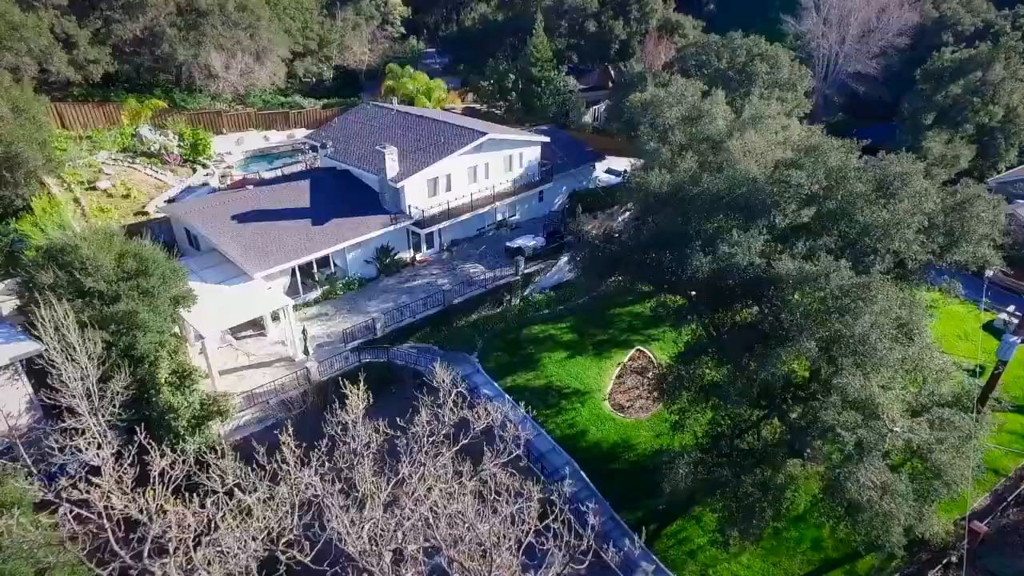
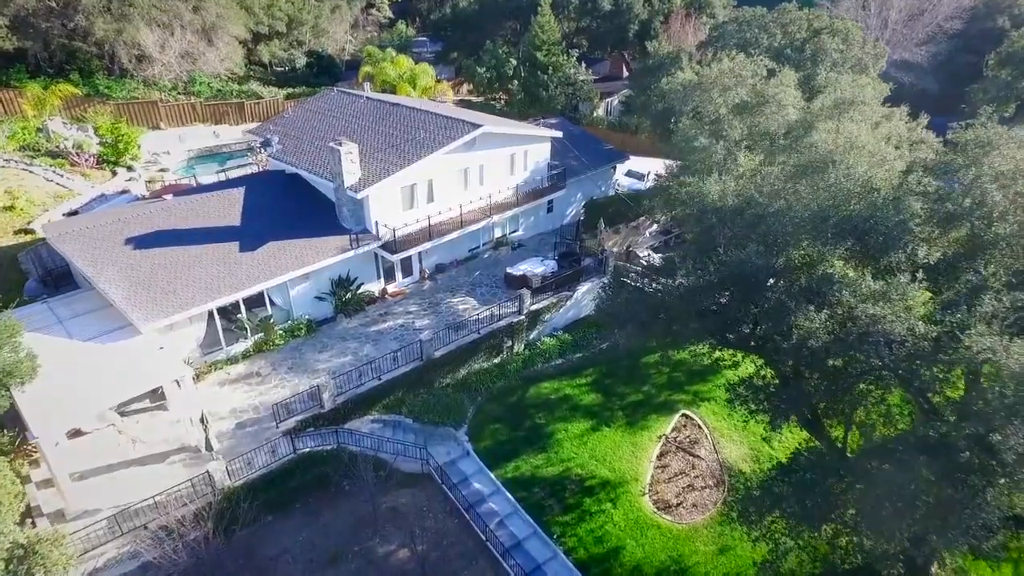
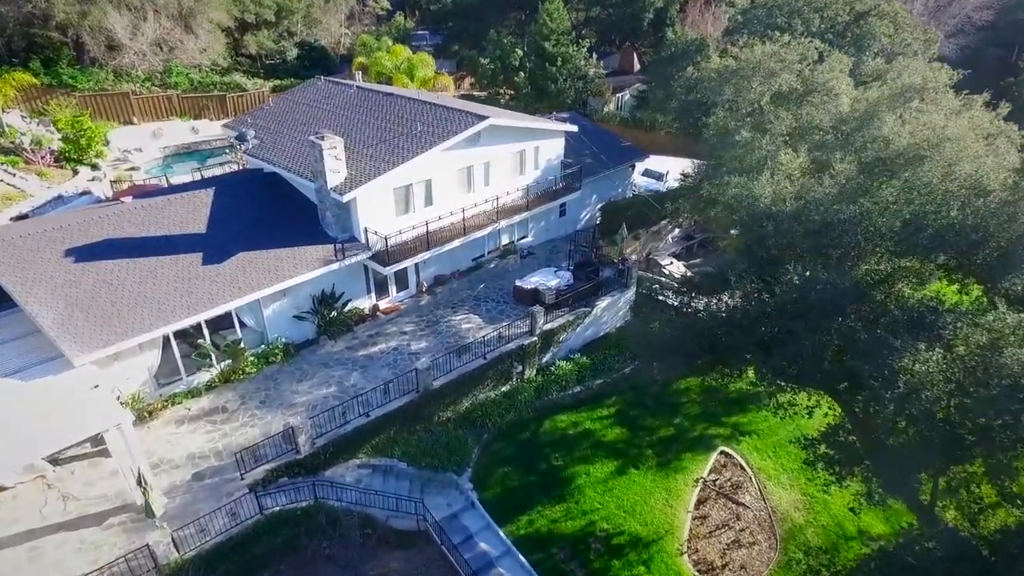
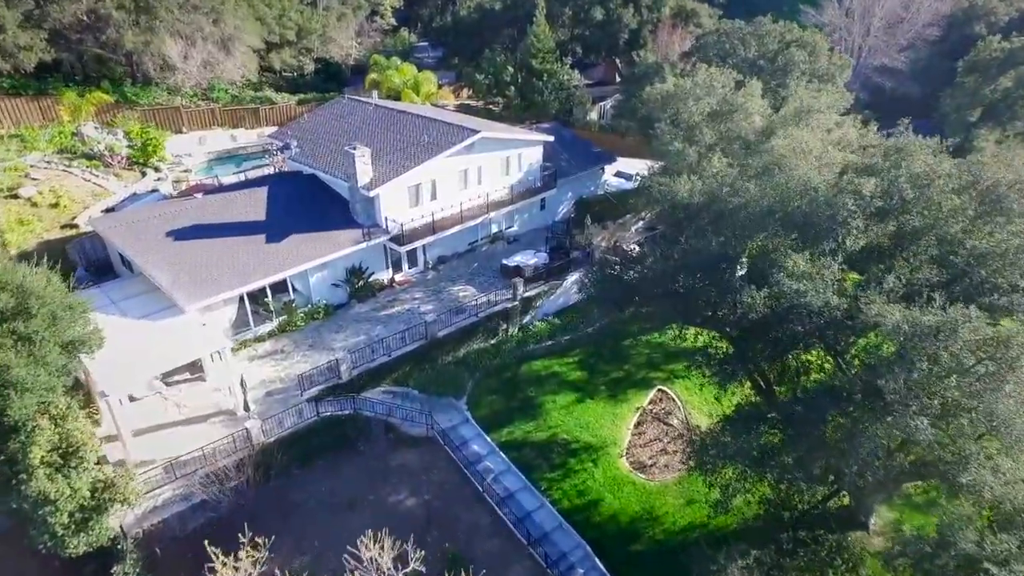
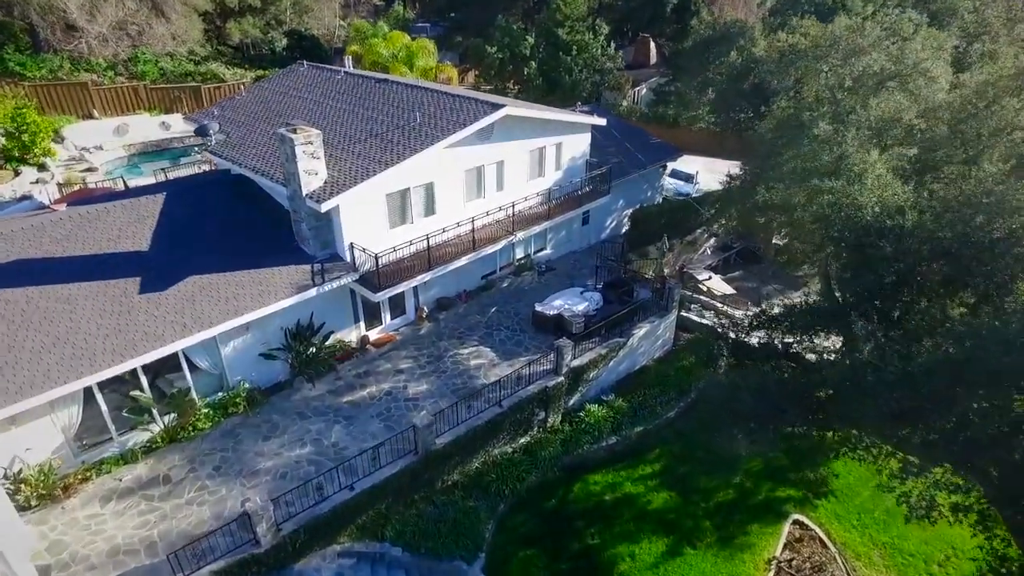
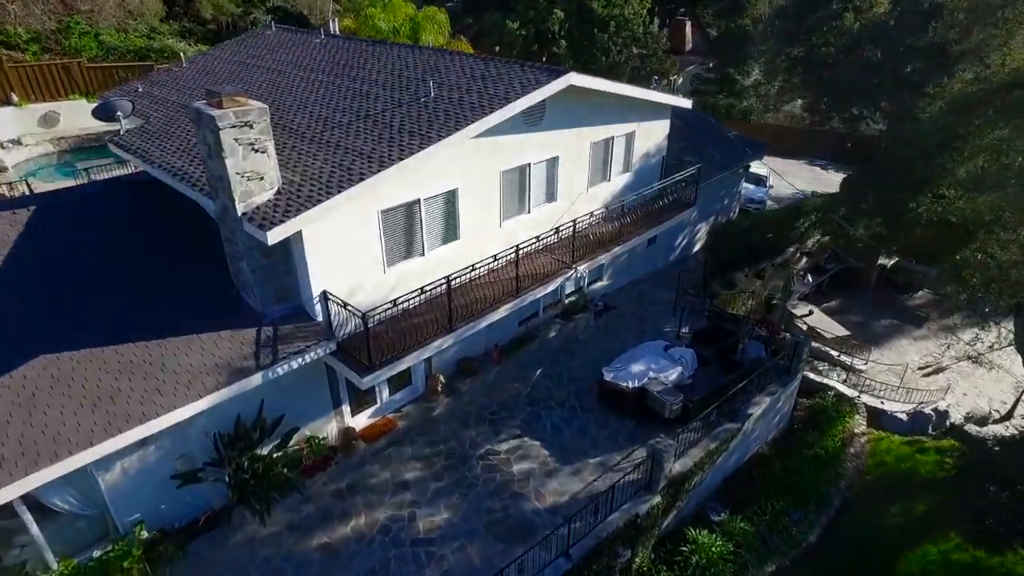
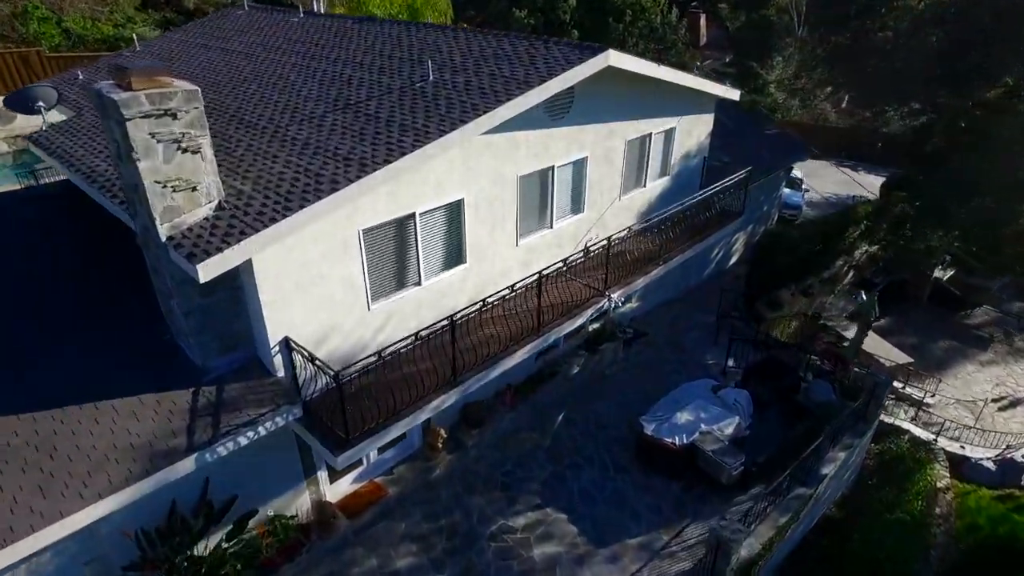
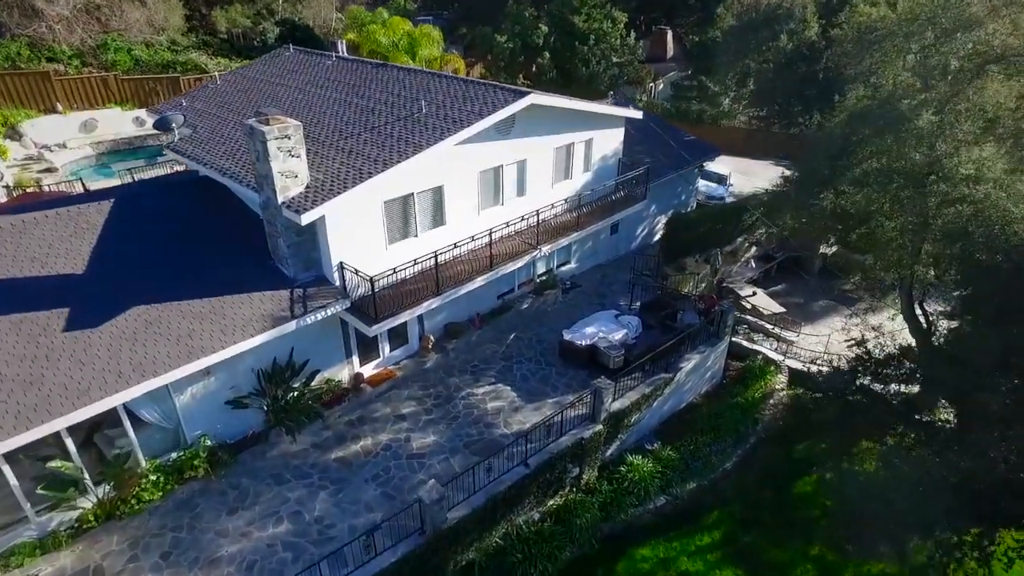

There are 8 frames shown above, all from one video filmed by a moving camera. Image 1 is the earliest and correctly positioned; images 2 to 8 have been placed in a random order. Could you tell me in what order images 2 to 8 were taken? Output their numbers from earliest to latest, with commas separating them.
4, 2, 3, 5, 8, 6, 7
